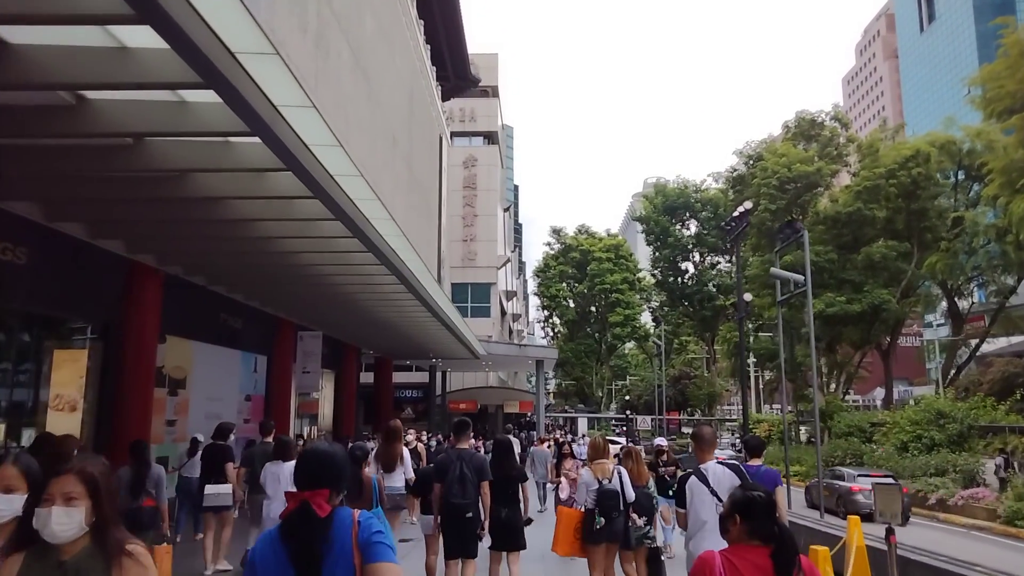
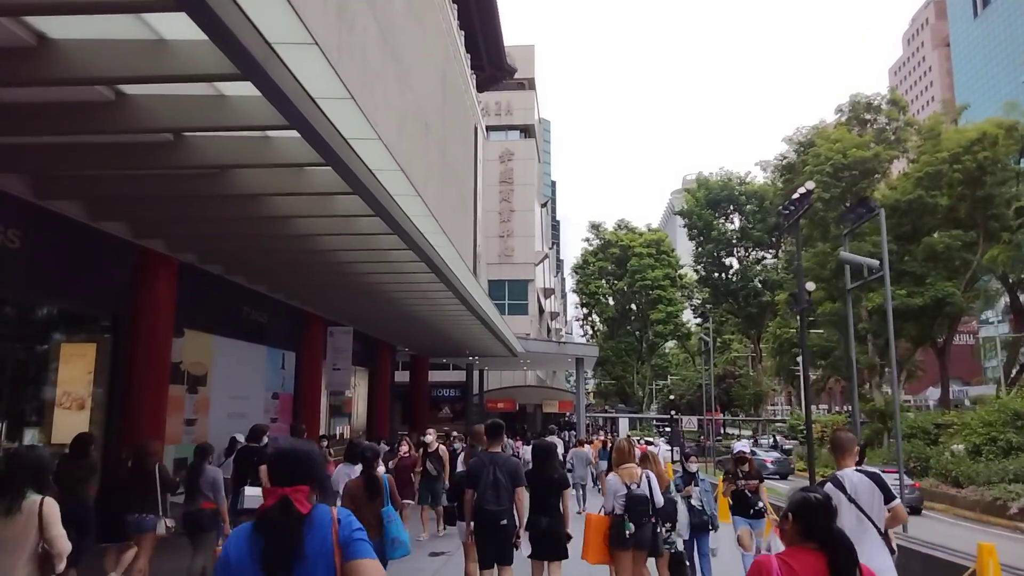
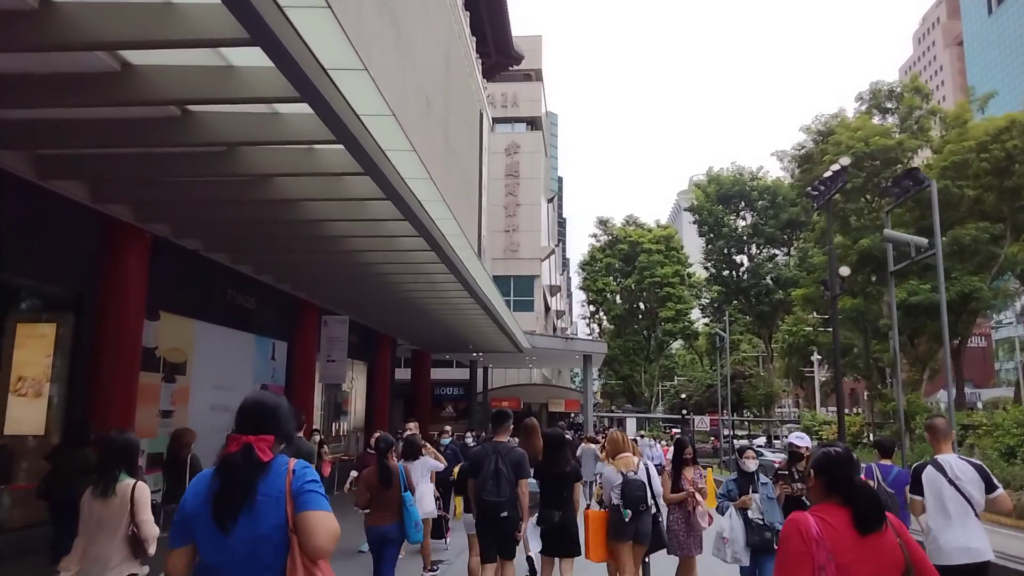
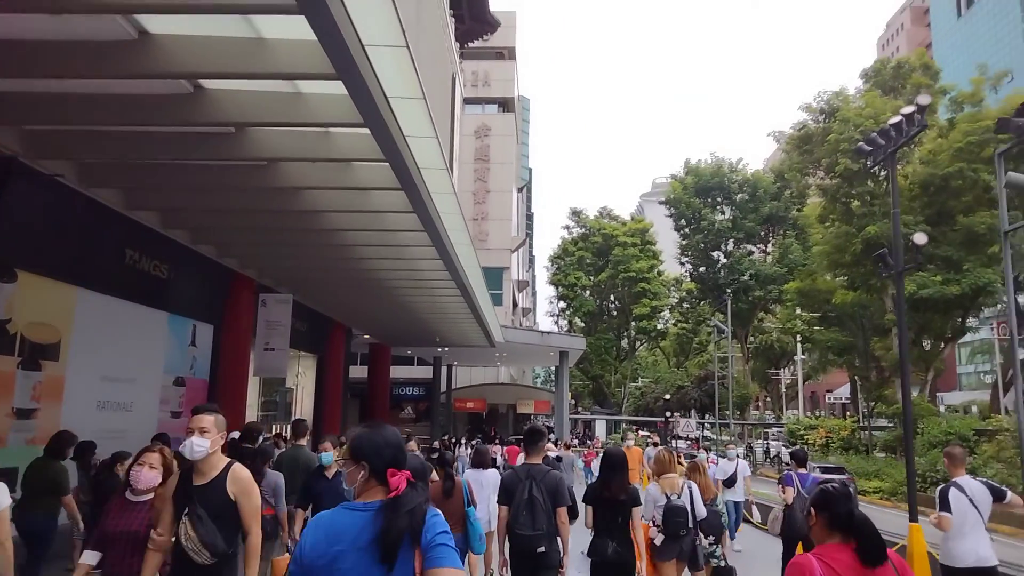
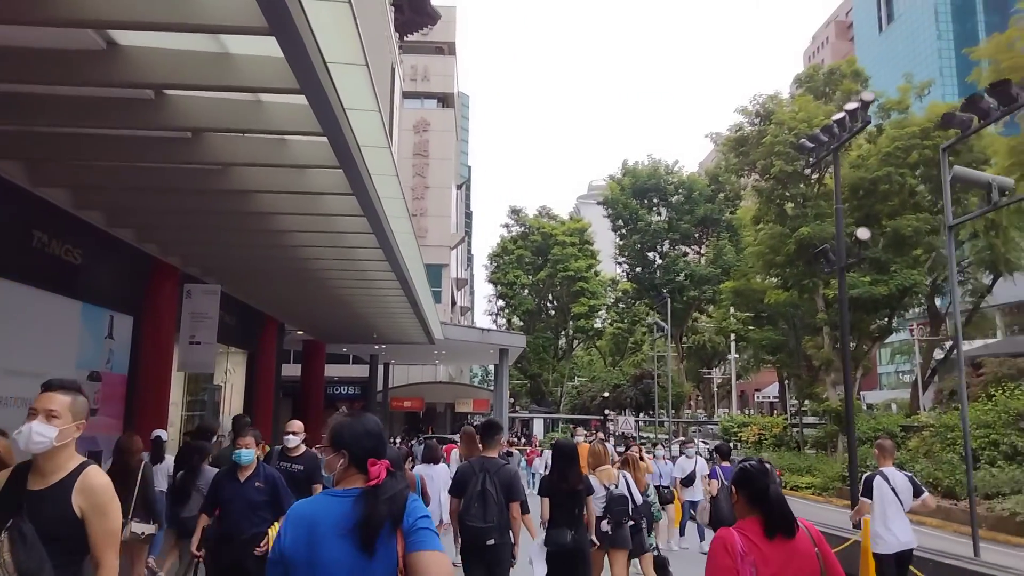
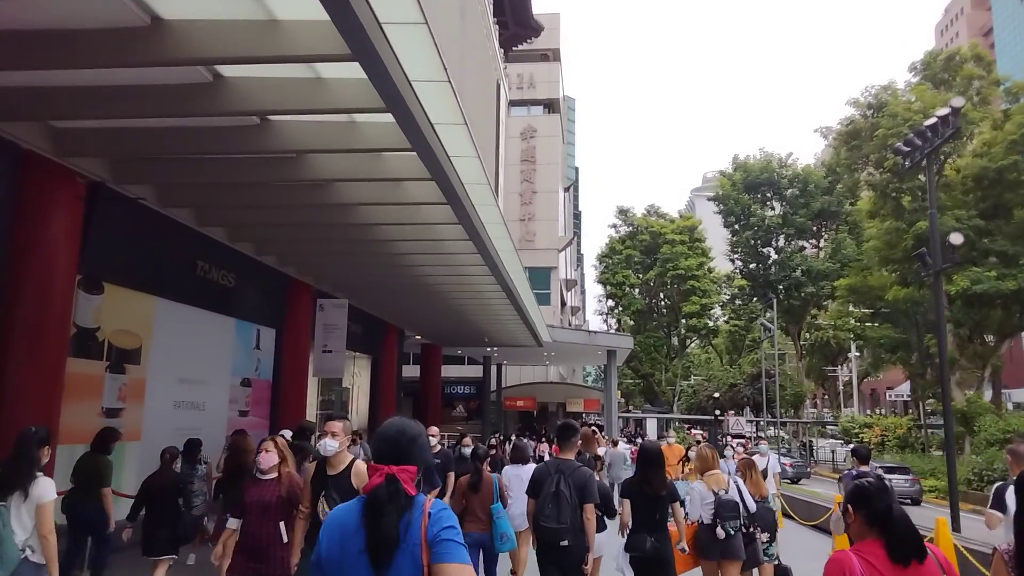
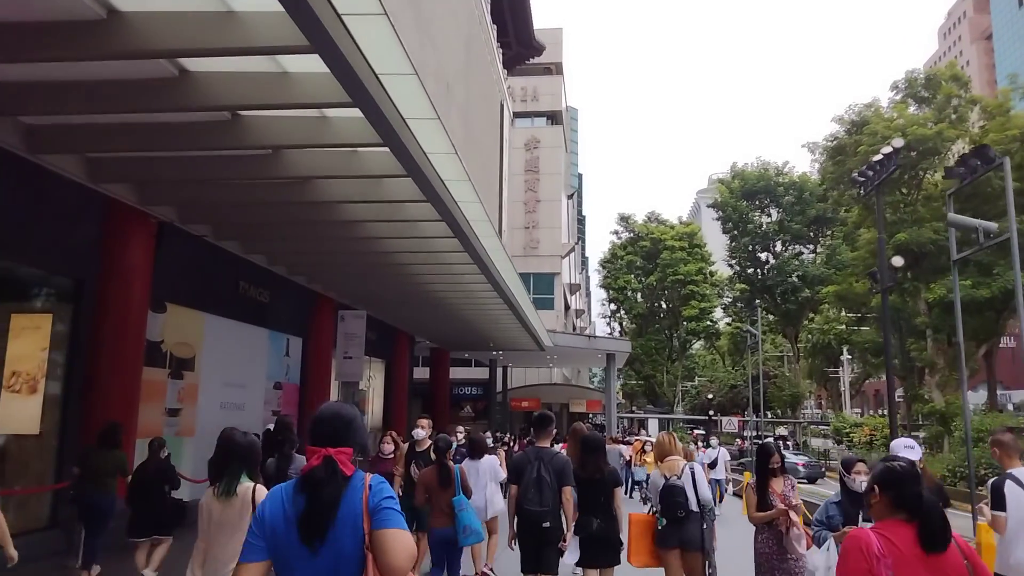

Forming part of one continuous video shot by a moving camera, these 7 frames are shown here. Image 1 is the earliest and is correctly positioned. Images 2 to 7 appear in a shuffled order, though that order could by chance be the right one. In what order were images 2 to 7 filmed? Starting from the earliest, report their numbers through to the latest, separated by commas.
2, 3, 7, 6, 4, 5
